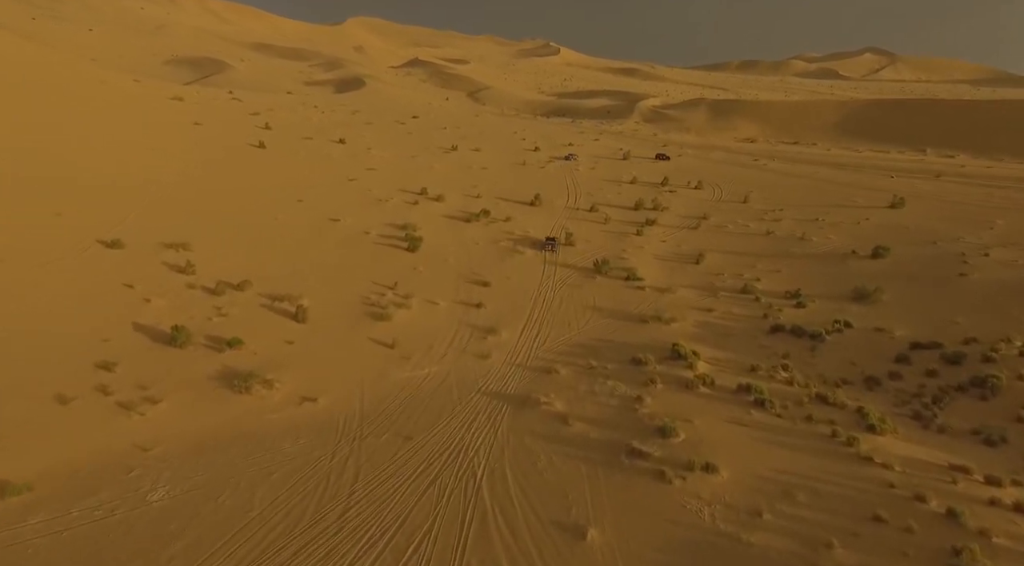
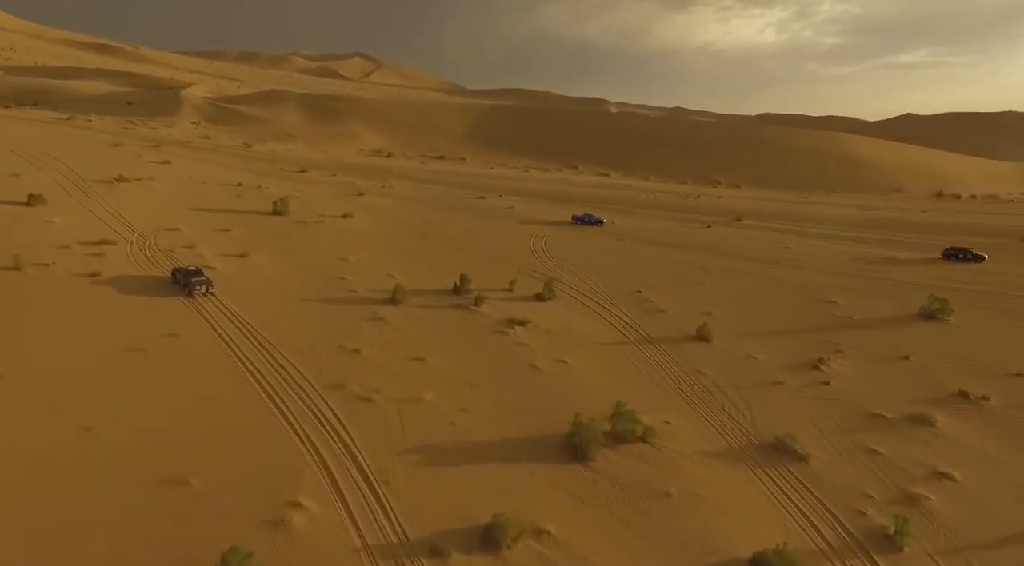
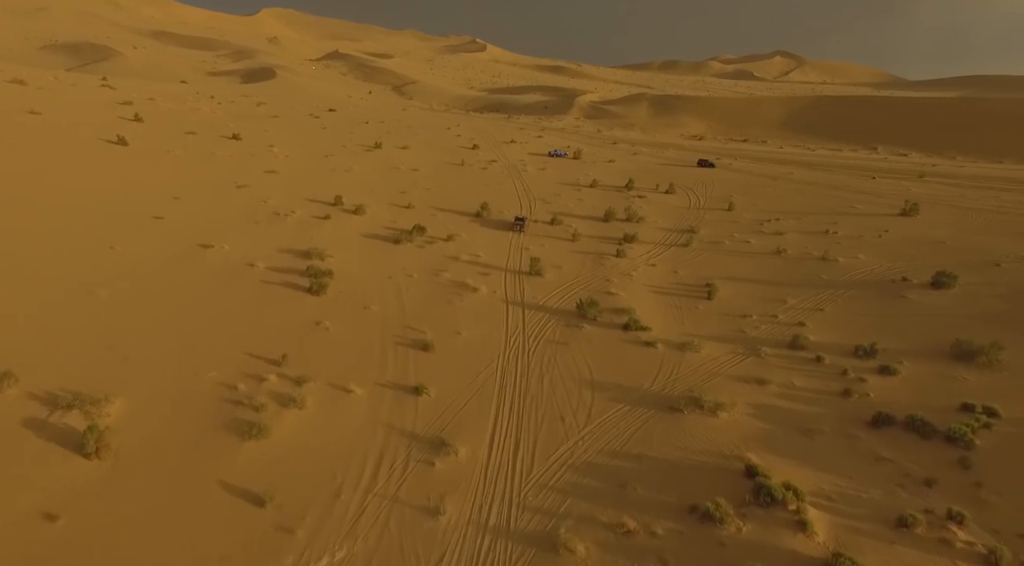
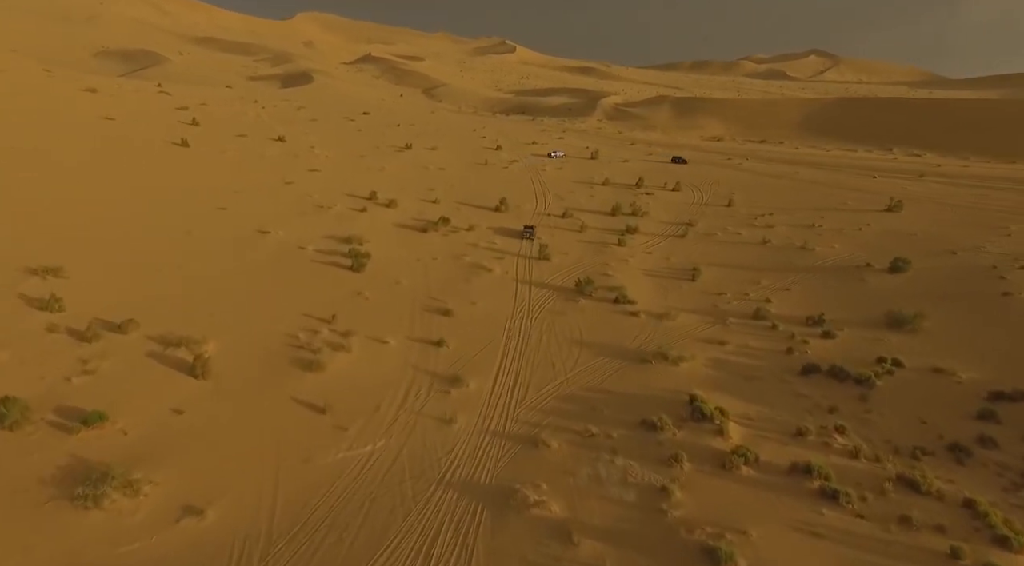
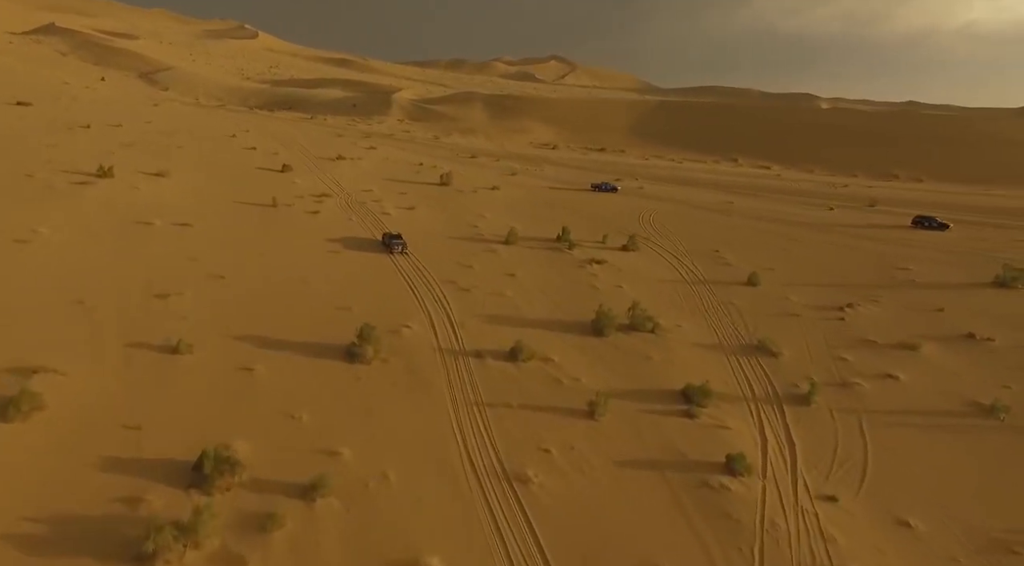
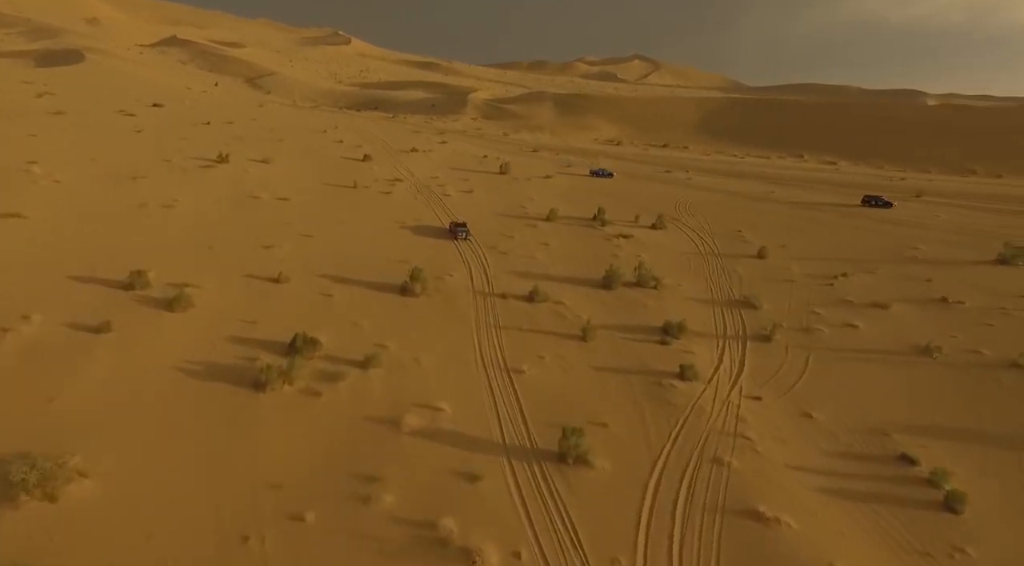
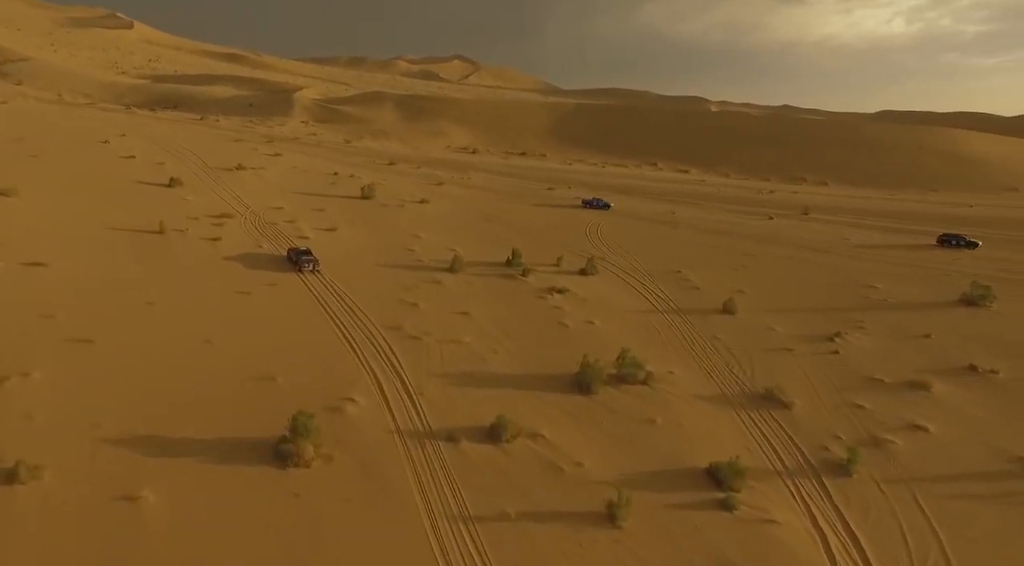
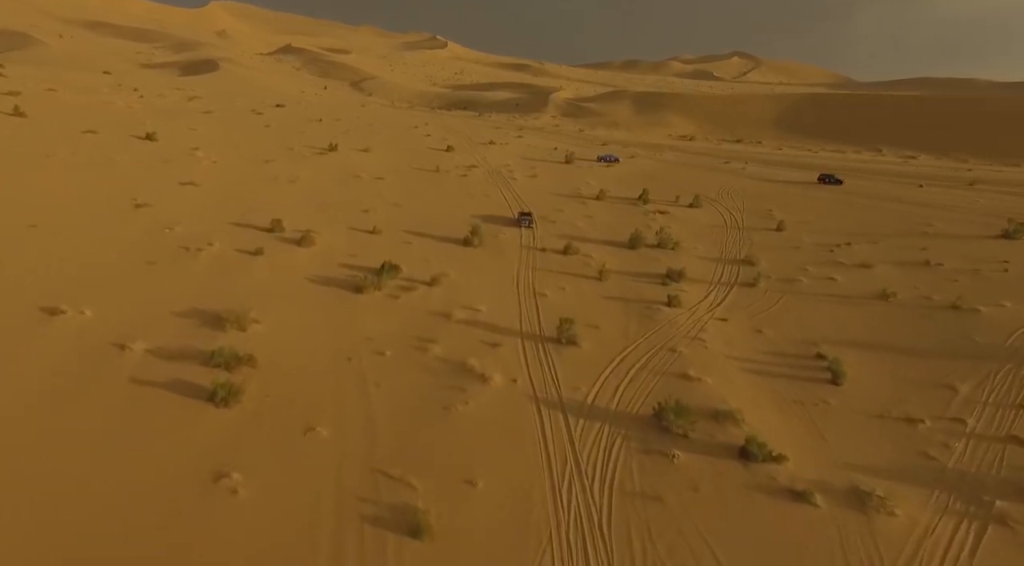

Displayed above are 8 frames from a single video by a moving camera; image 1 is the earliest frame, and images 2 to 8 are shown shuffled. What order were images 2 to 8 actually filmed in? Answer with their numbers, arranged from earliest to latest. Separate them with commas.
4, 3, 8, 6, 5, 7, 2
